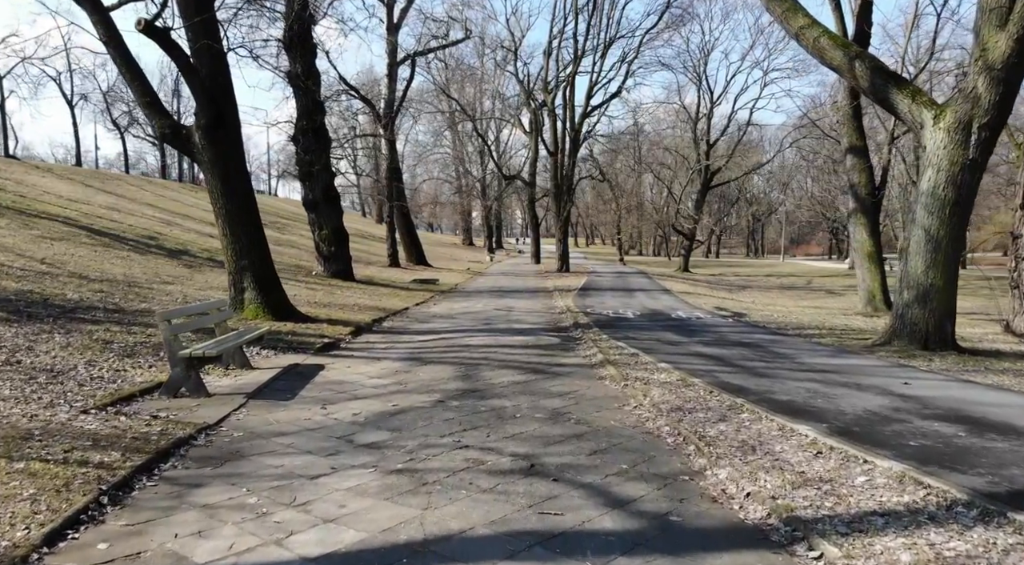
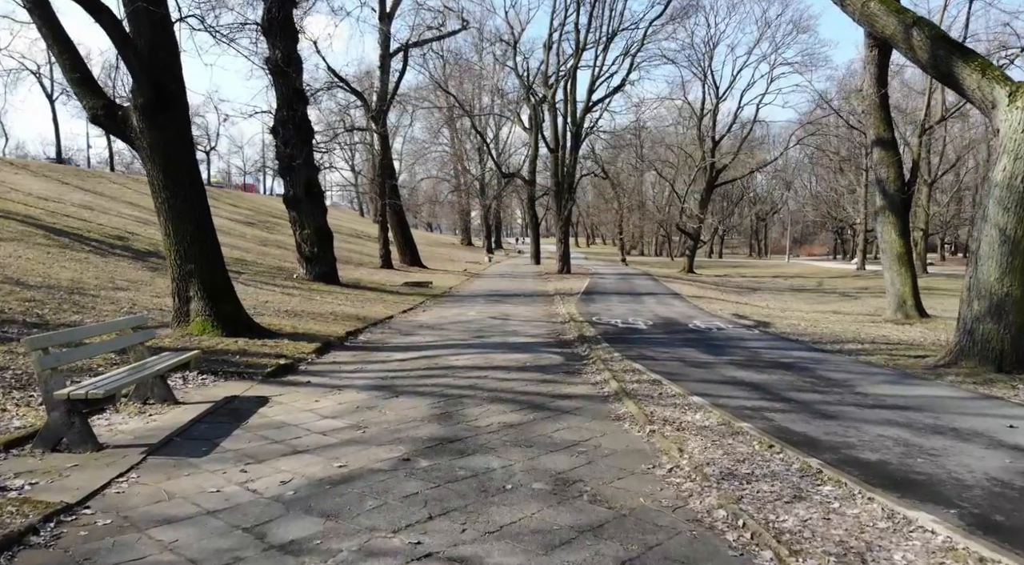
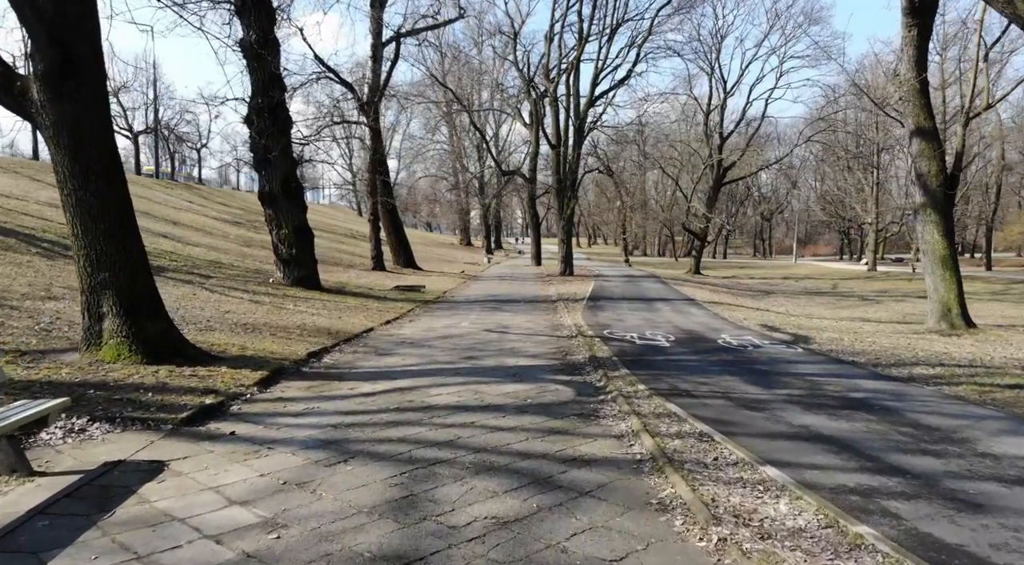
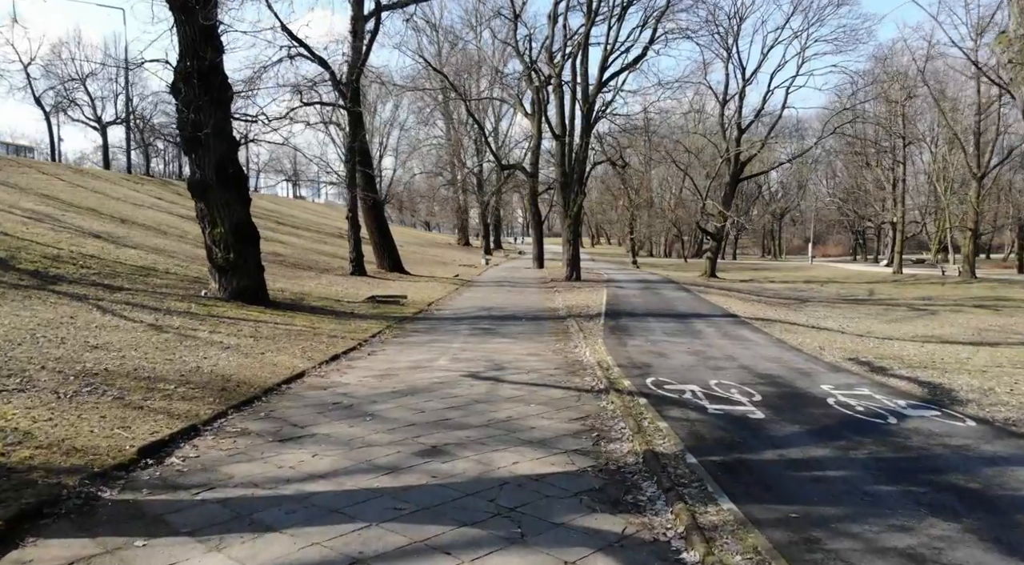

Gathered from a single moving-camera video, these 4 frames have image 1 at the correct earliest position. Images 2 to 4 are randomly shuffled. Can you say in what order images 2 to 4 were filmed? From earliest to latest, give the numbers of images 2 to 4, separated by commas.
2, 3, 4
